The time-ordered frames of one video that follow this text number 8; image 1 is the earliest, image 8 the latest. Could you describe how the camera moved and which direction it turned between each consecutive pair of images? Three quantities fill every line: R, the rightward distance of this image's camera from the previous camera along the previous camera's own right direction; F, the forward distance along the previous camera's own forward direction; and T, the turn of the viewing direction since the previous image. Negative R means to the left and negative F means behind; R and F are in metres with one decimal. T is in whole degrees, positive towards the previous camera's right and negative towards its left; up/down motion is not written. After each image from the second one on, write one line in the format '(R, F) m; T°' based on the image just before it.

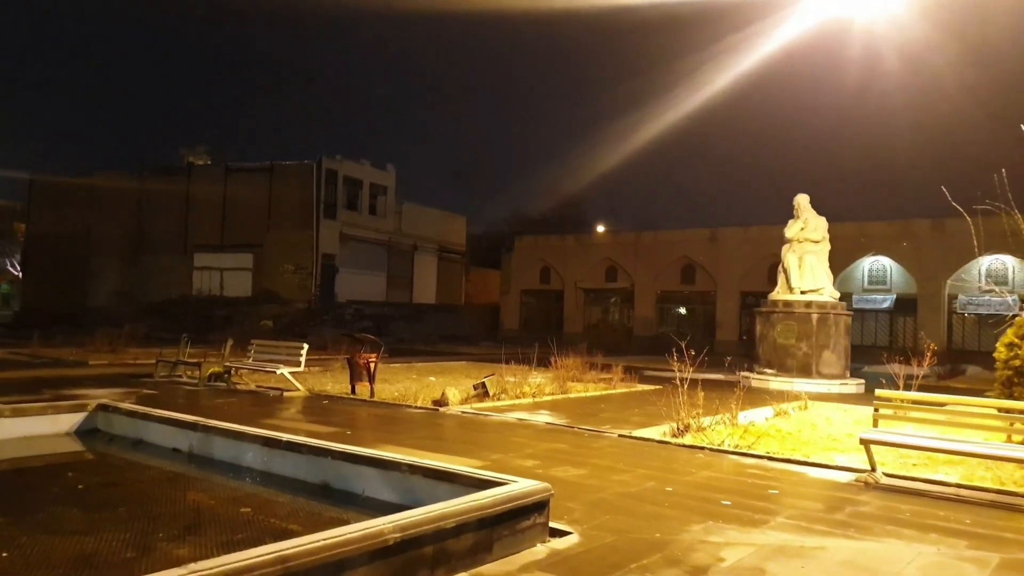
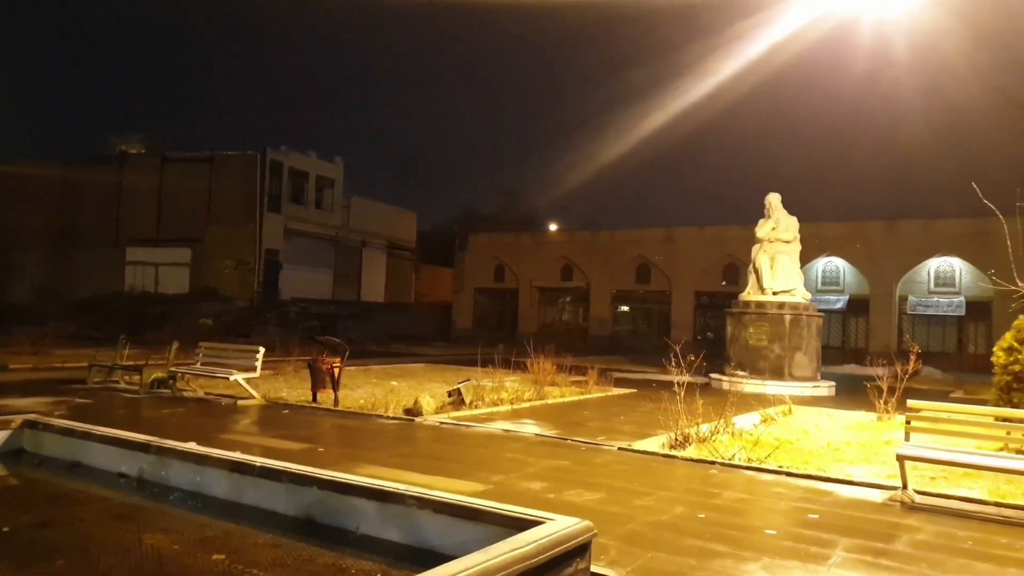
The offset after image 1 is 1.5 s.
(-0.7, +1.0) m; +5°
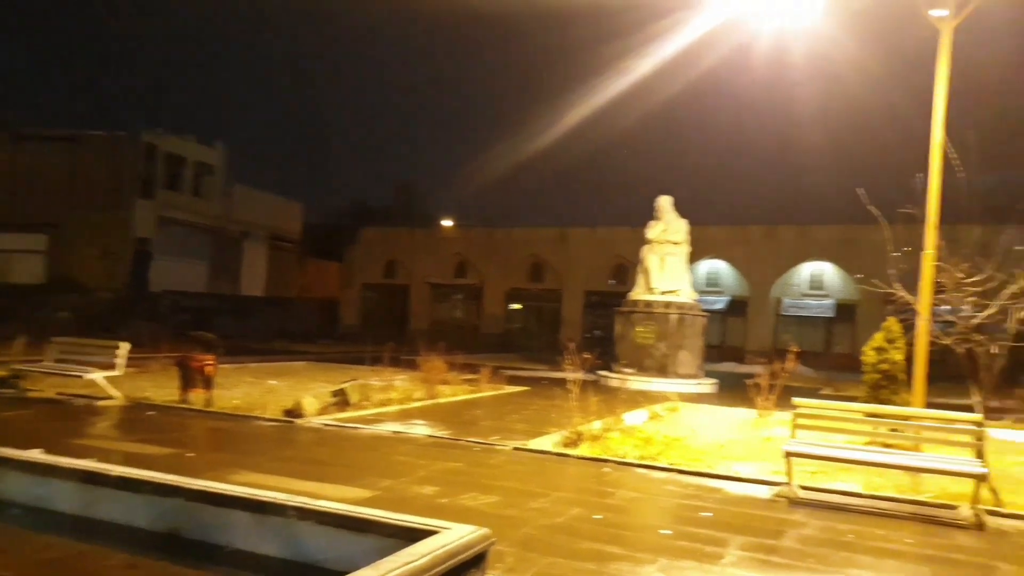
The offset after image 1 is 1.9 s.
(0.0, +0.4) m; +8°
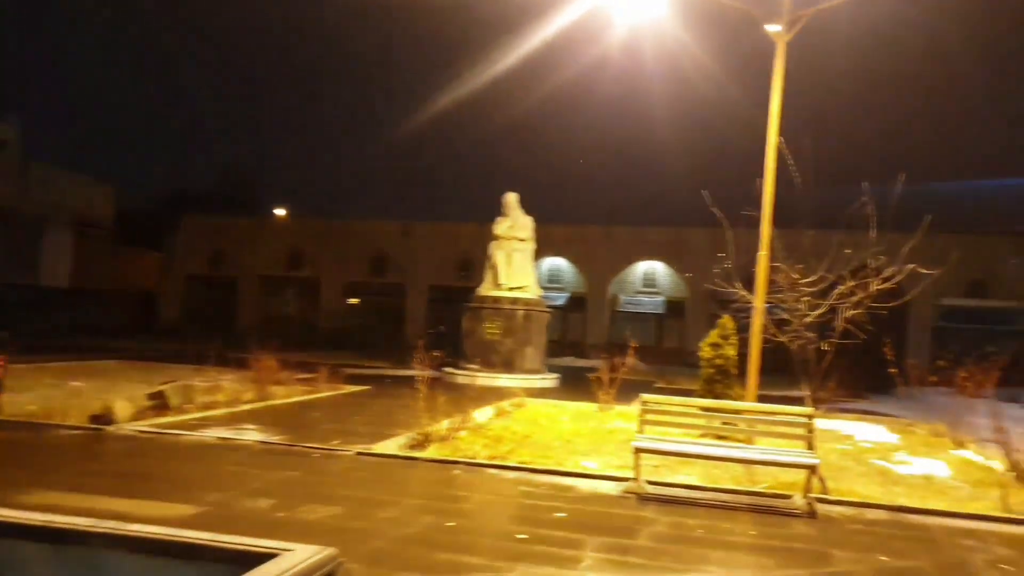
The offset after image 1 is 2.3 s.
(-0.1, +0.4) m; +12°
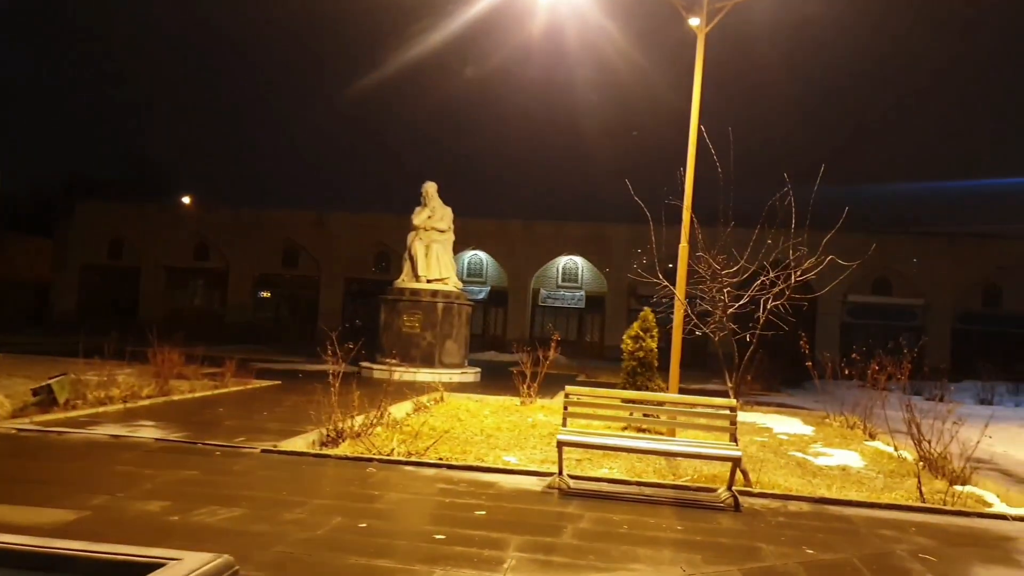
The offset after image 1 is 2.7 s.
(0.0, +0.4) m; +6°
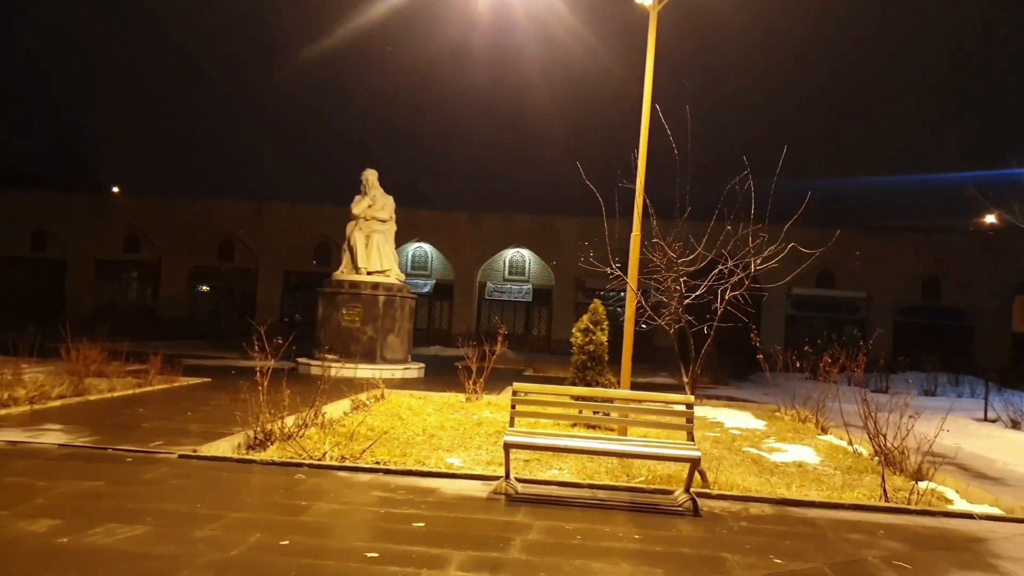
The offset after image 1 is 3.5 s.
(0.0, +0.6) m; +4°
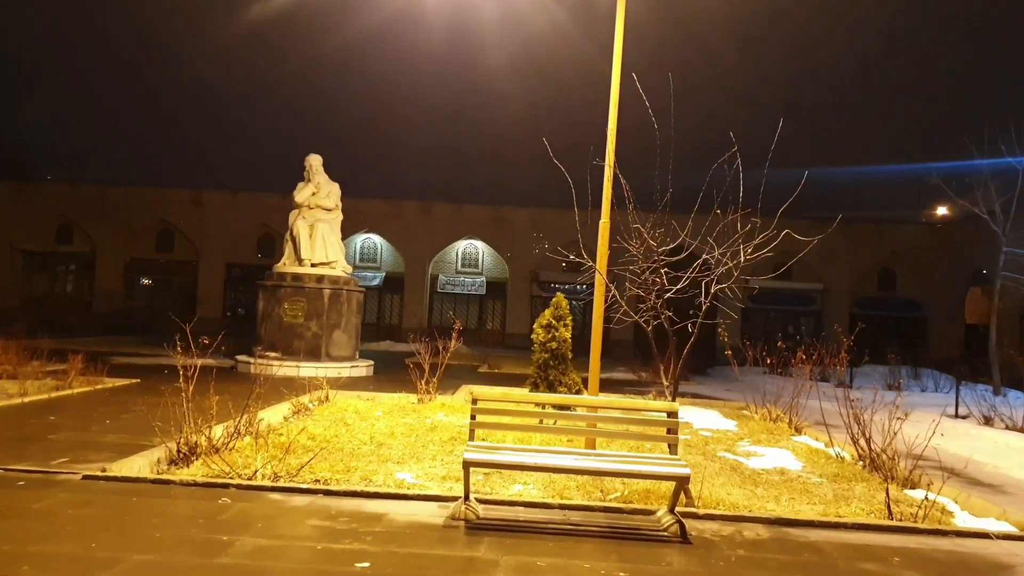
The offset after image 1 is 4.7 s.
(-0.1, +0.9) m; +4°
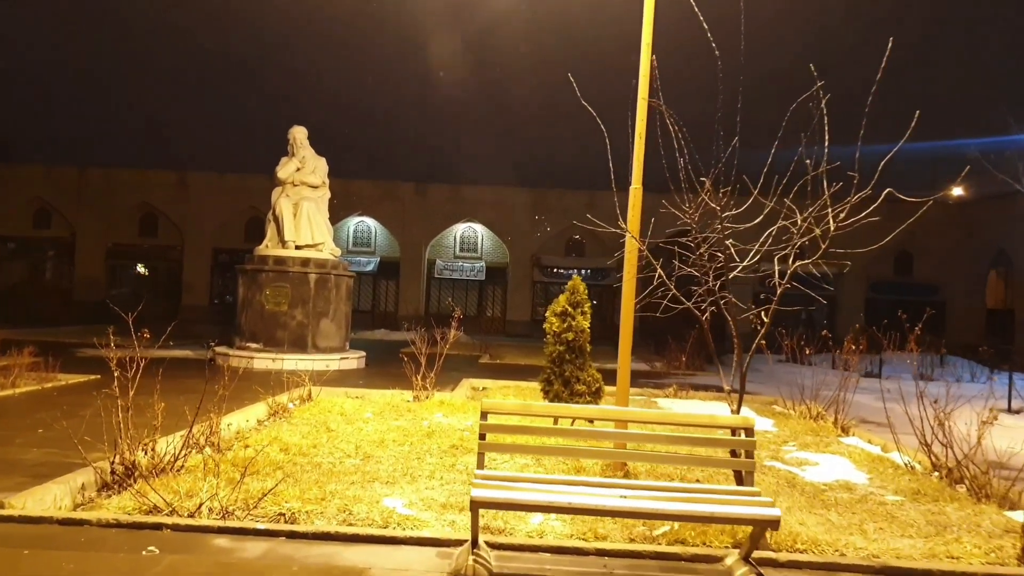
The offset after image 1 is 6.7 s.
(-0.1, +1.5) m; 0°
